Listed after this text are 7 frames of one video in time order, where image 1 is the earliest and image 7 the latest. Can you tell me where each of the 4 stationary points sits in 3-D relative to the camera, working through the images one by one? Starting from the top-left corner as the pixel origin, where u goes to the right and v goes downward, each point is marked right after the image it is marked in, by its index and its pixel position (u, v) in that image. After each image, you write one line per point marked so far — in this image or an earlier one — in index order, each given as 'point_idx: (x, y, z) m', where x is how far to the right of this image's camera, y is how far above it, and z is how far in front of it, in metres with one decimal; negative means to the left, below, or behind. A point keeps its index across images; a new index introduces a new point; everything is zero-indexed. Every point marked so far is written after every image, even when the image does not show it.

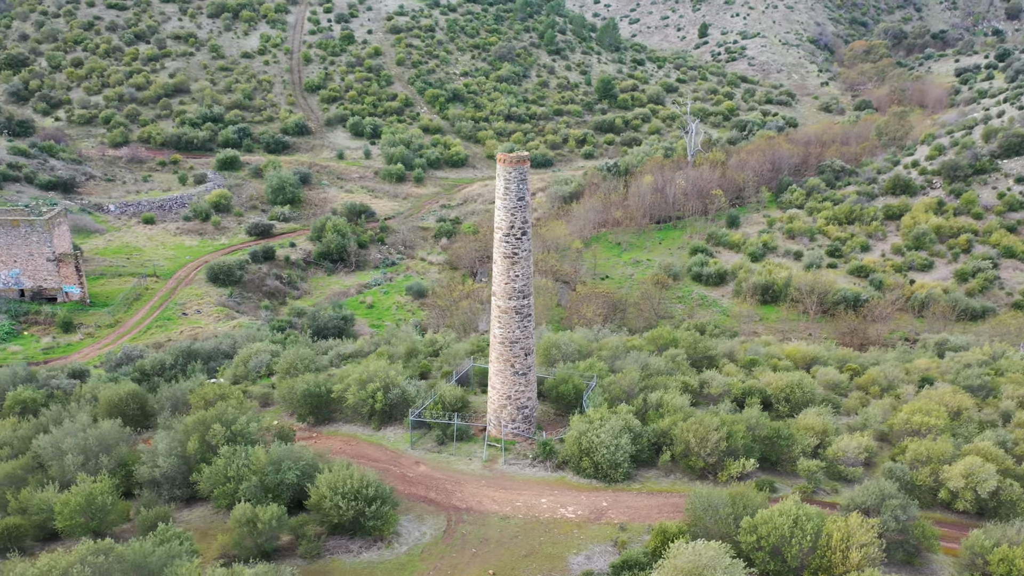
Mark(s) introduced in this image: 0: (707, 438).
0: (+3.9, -3.0, +16.3) m
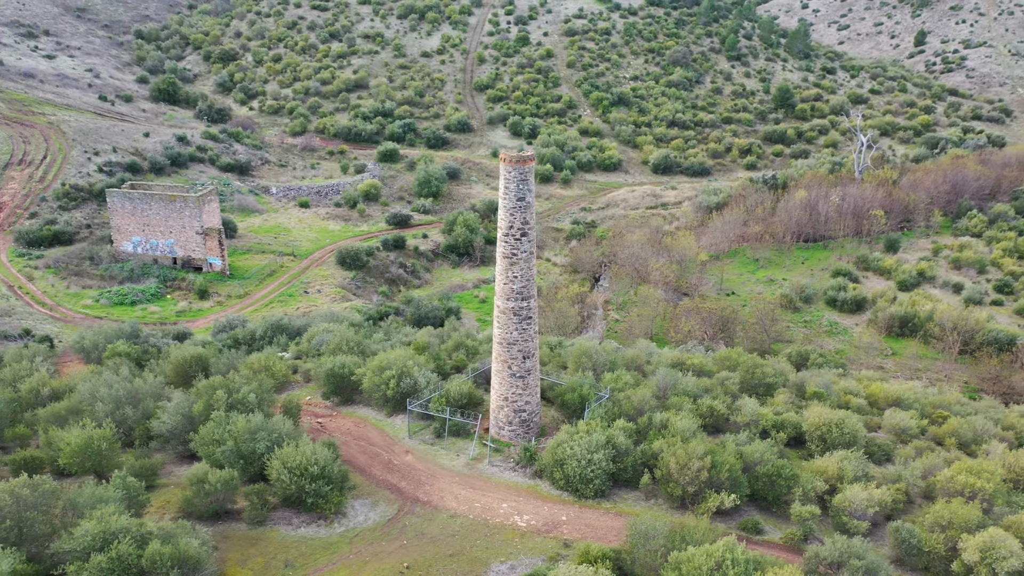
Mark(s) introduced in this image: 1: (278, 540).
0: (+3.3, -3.3, +15.3) m
1: (-3.9, -4.2, +13.6) m
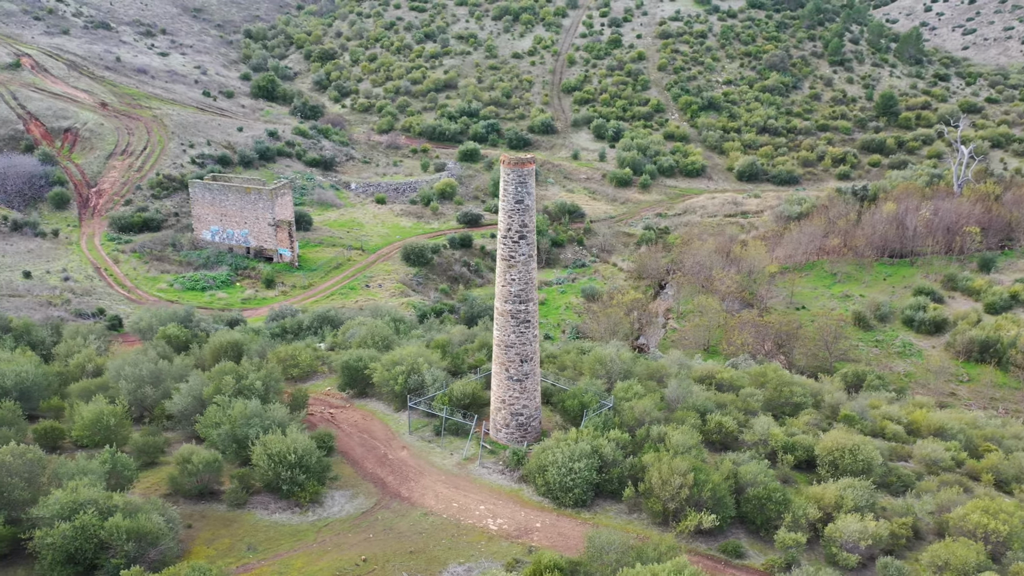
0: (+2.9, -3.5, +14.8) m
1: (-4.5, -4.0, +14.0) m
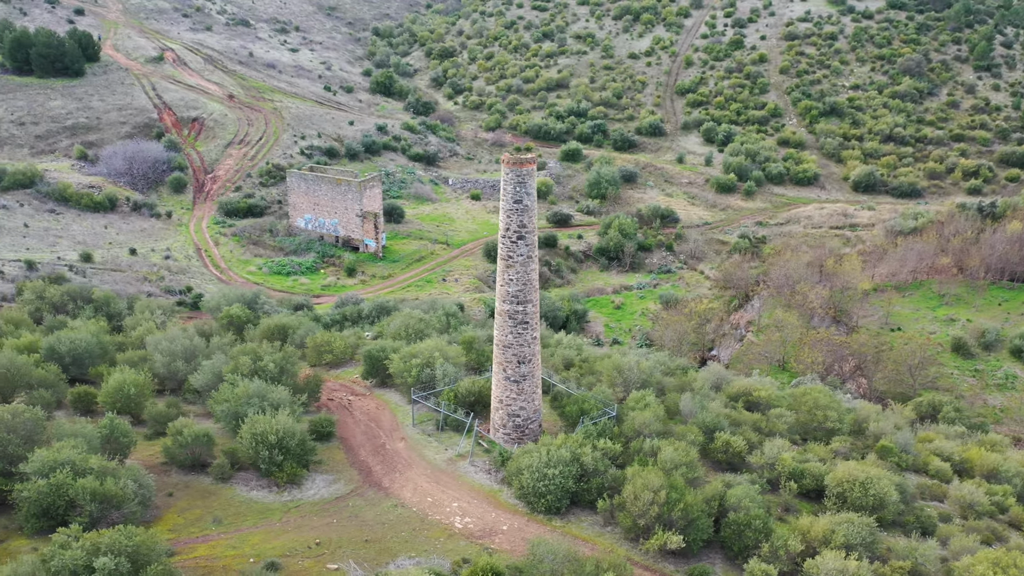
0: (+2.3, -3.7, +14.3) m
1: (-5.1, -3.8, +14.7) m
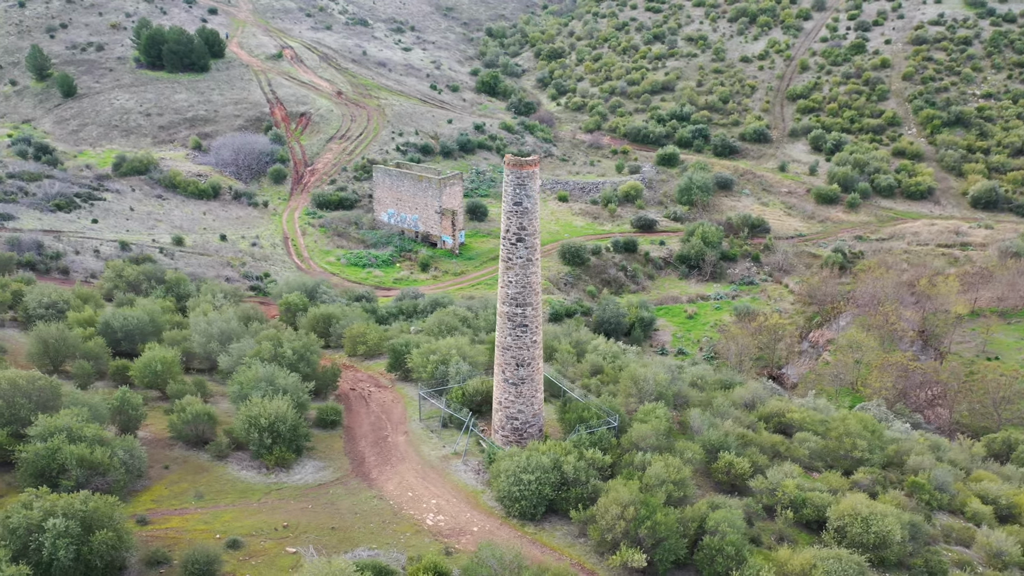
0: (+1.7, -3.8, +14.0) m
1: (-5.6, -3.5, +15.4) m
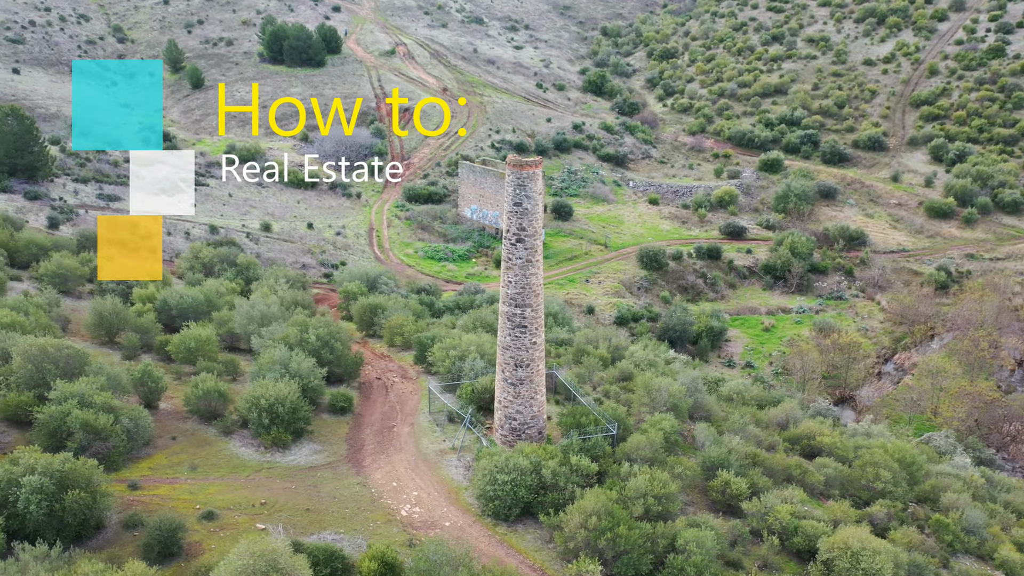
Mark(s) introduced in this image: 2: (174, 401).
0: (+1.1, -3.9, +13.7) m
1: (-5.9, -3.2, +16.2) m
2: (-7.5, -2.5, +18.1) m
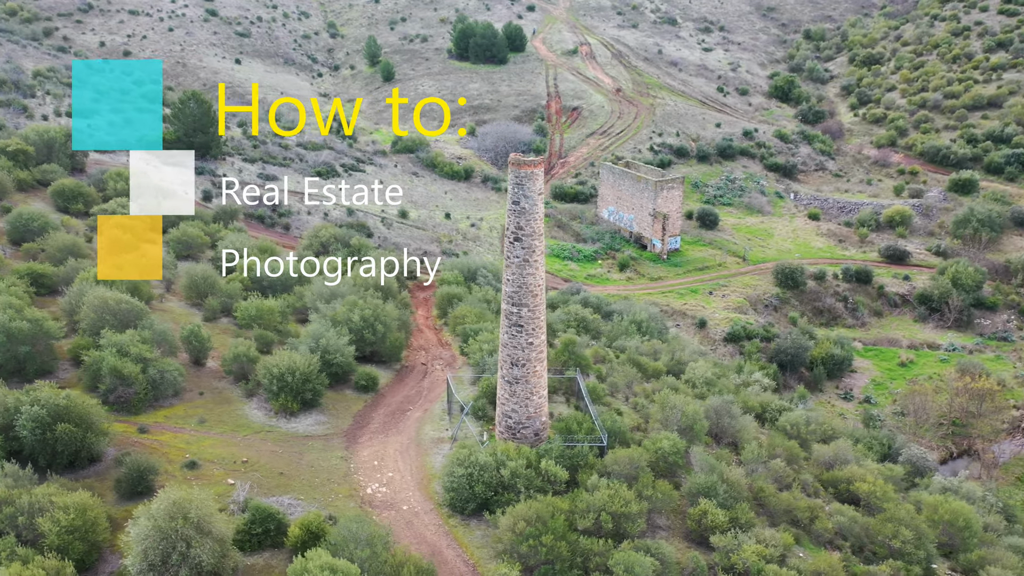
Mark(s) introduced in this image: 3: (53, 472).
0: (0.0, -3.9, +13.6) m
1: (-6.1, -2.6, +17.7) m
2: (-7.1, -1.8, +20.0) m
3: (-7.9, -3.1, +14.0) m
